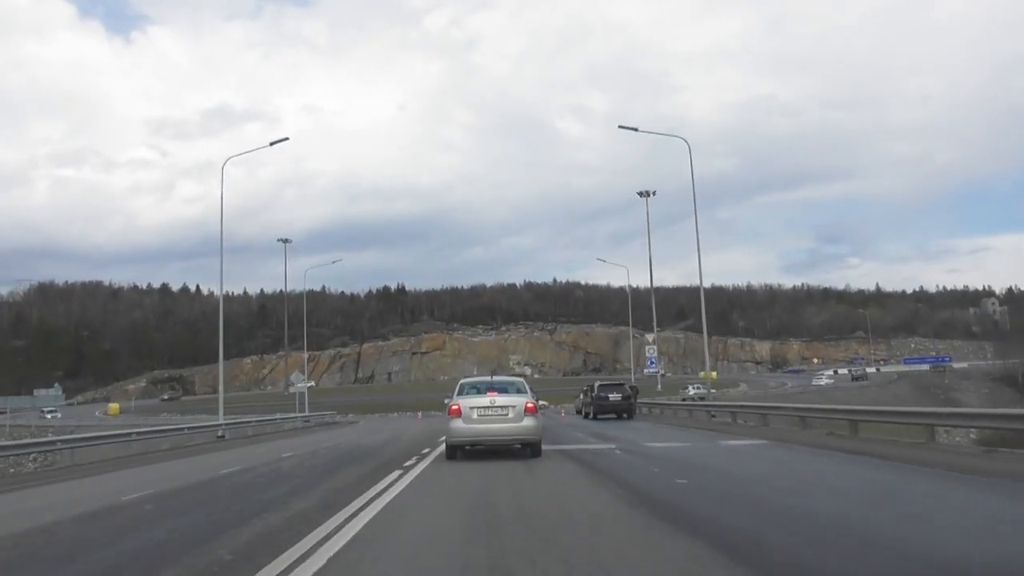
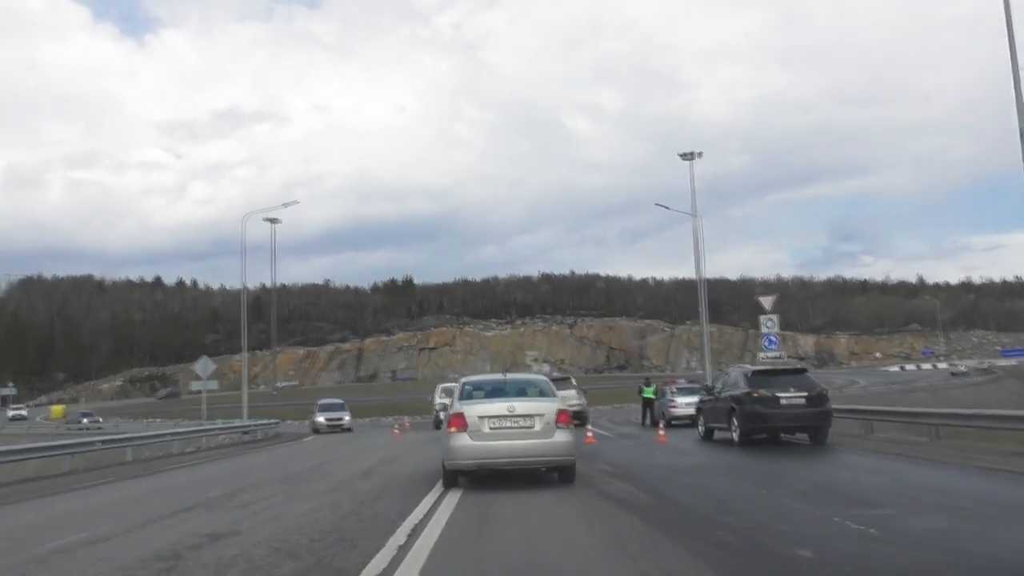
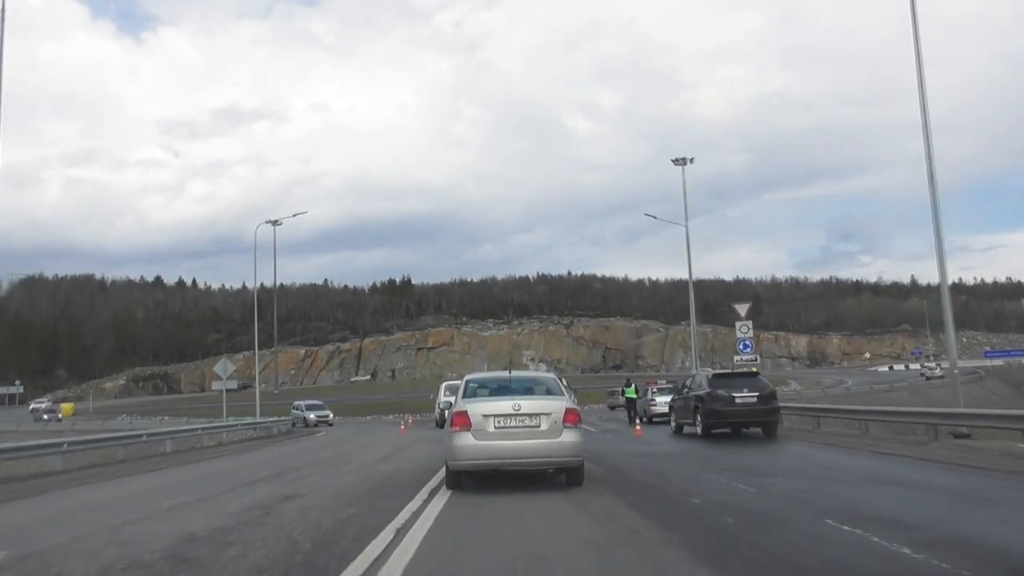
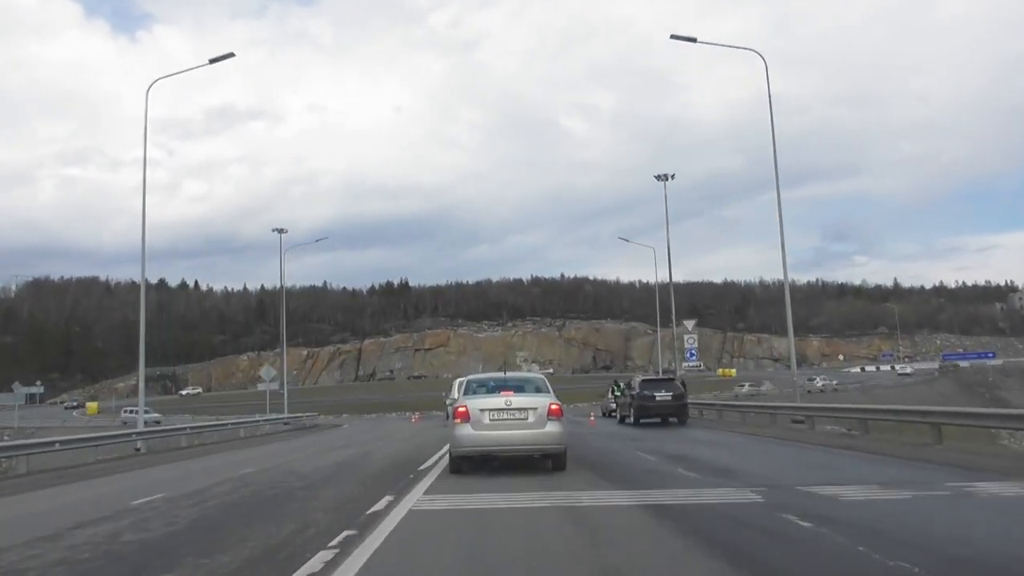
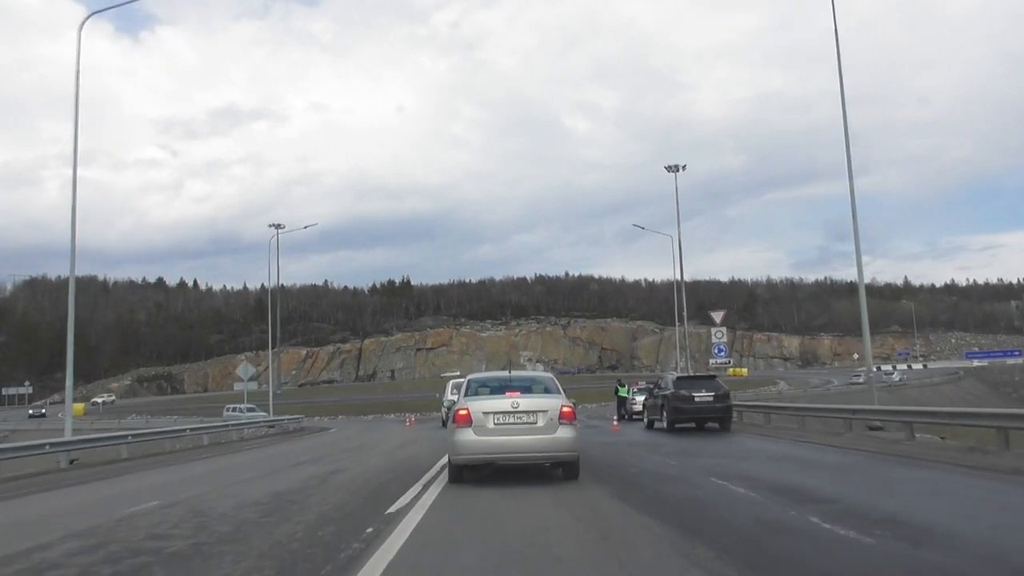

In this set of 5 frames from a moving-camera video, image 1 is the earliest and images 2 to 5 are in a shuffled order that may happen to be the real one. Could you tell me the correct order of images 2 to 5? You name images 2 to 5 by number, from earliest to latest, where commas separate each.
4, 5, 3, 2
